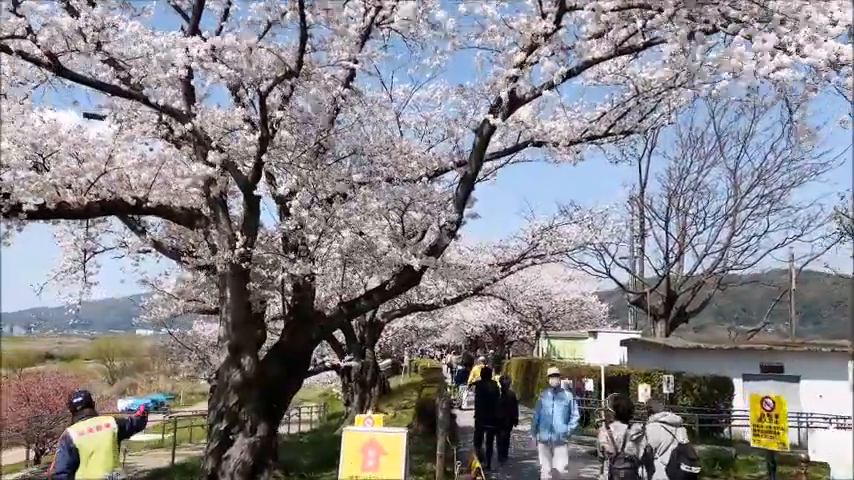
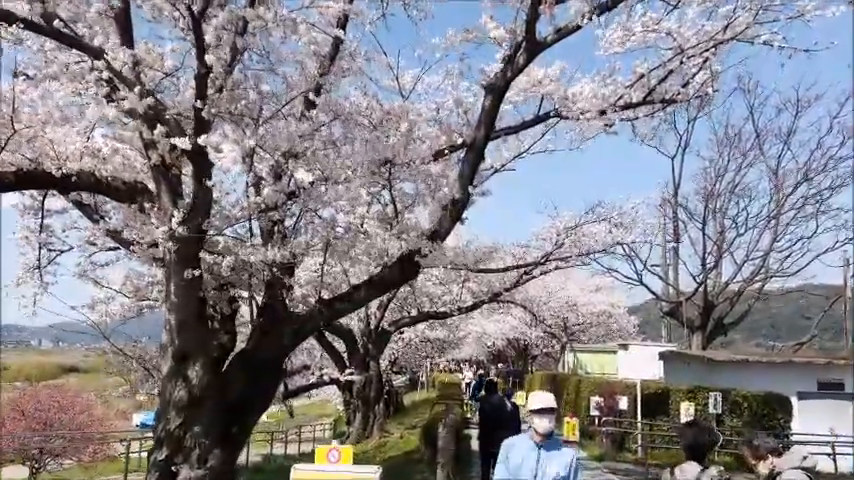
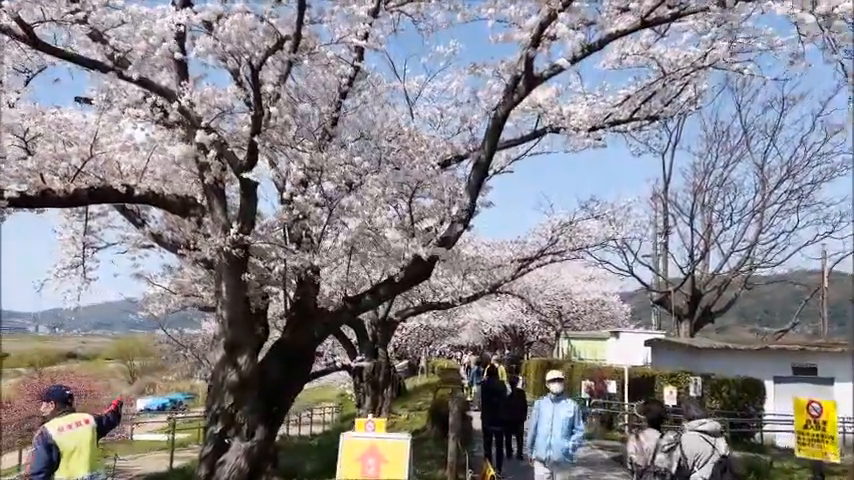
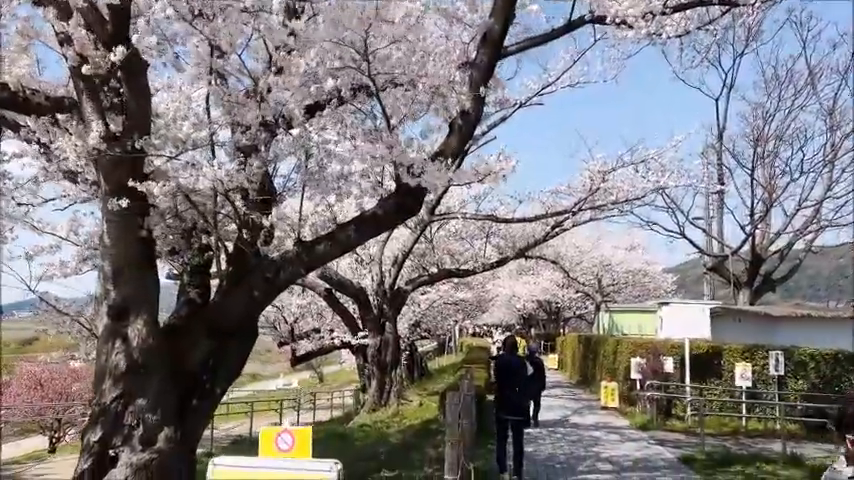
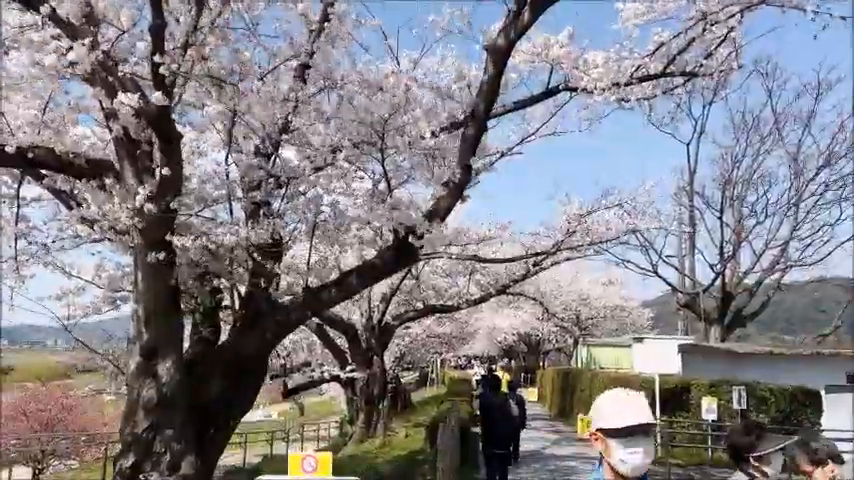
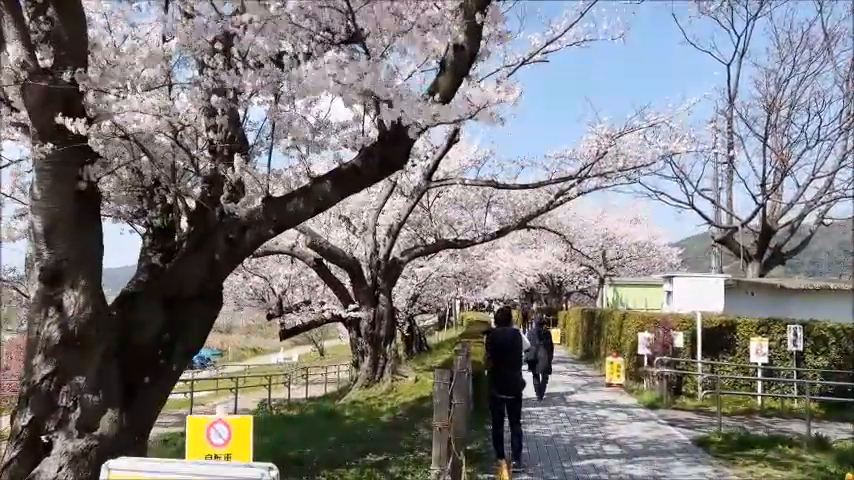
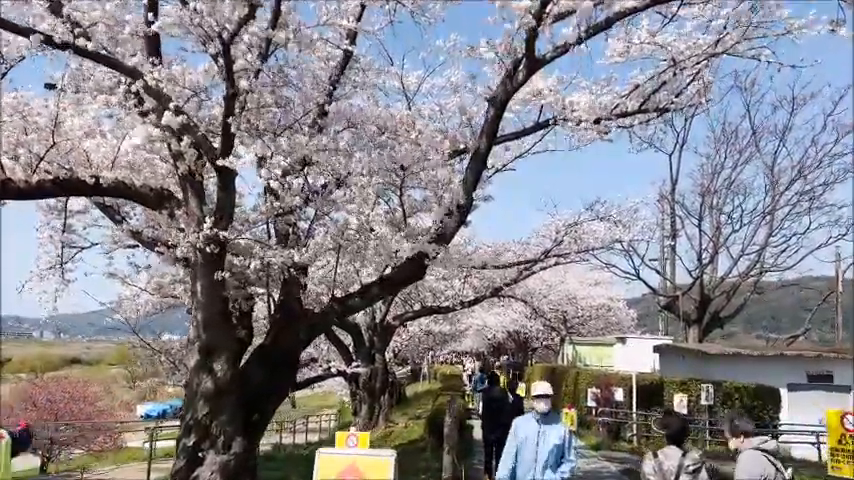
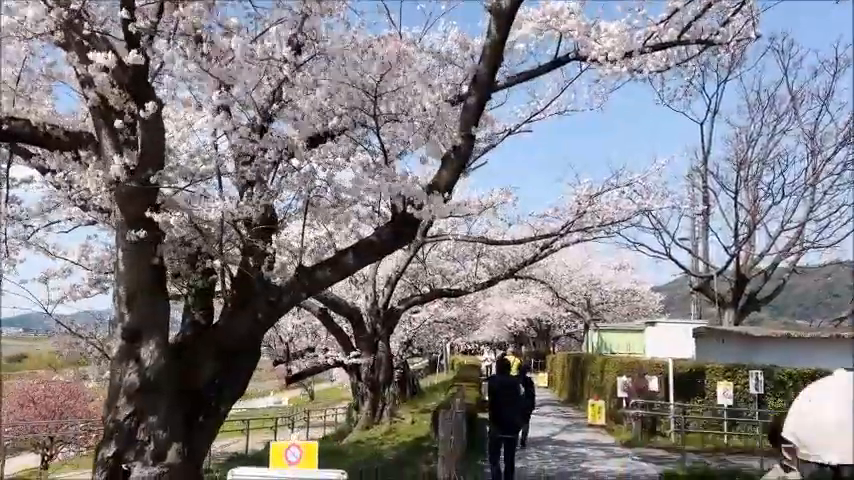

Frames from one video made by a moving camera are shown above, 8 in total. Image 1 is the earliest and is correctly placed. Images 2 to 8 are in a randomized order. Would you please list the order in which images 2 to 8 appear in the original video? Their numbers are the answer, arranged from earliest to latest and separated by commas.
3, 7, 2, 5, 8, 4, 6
